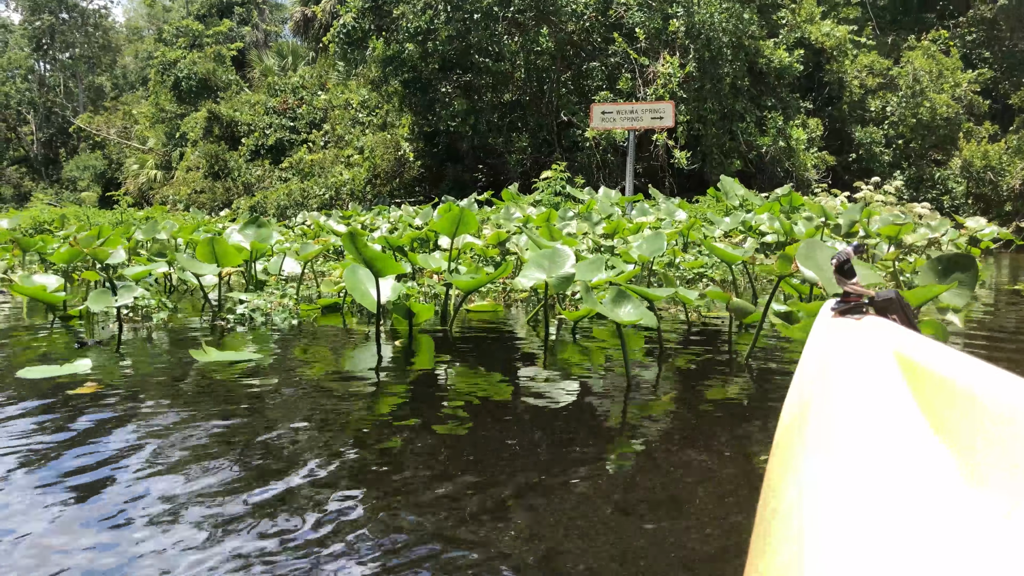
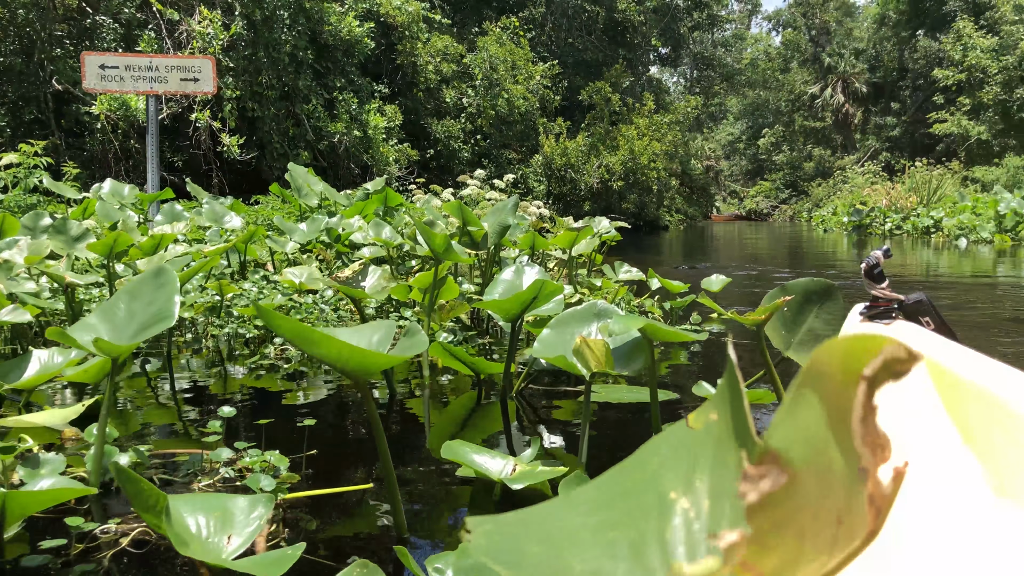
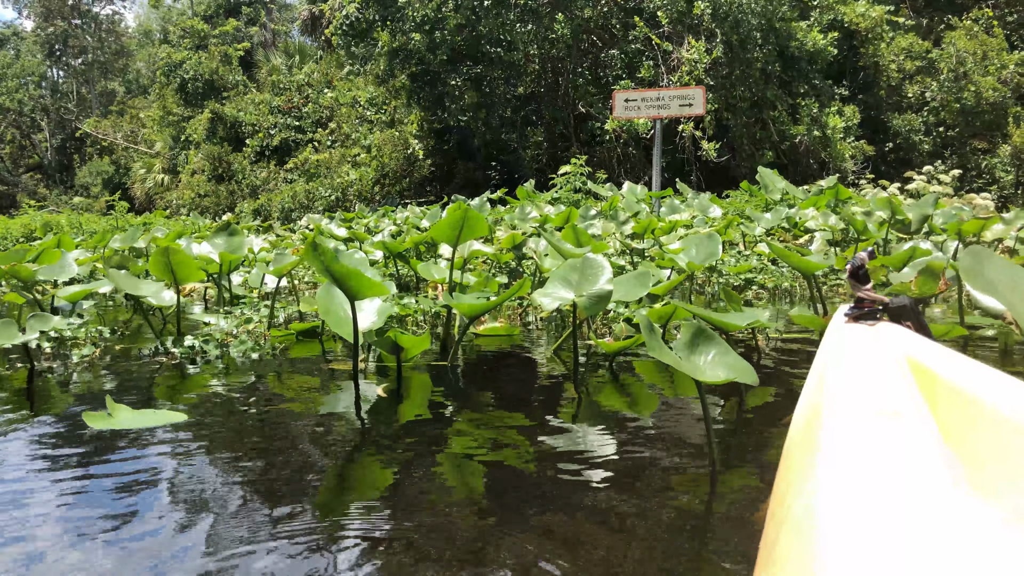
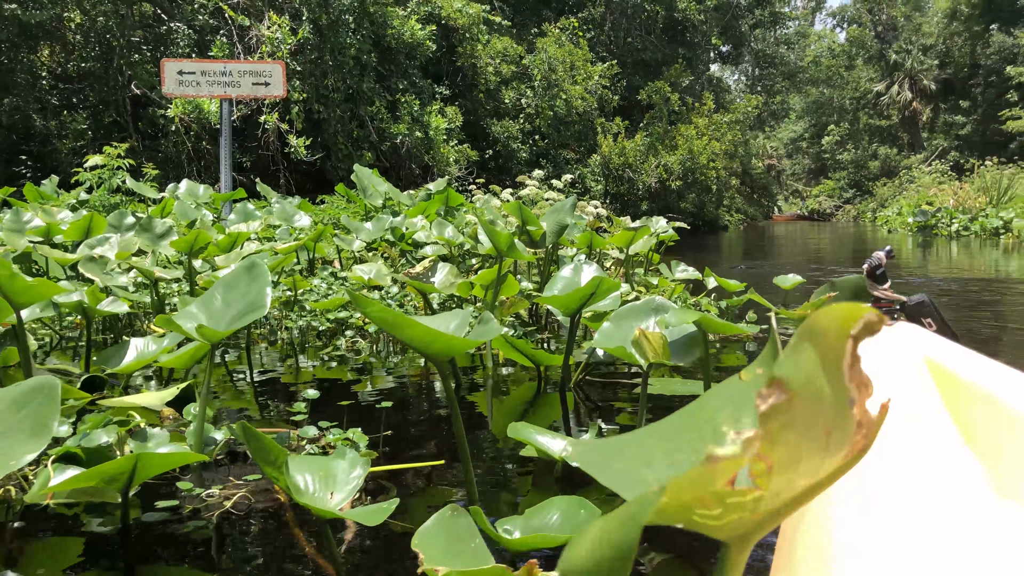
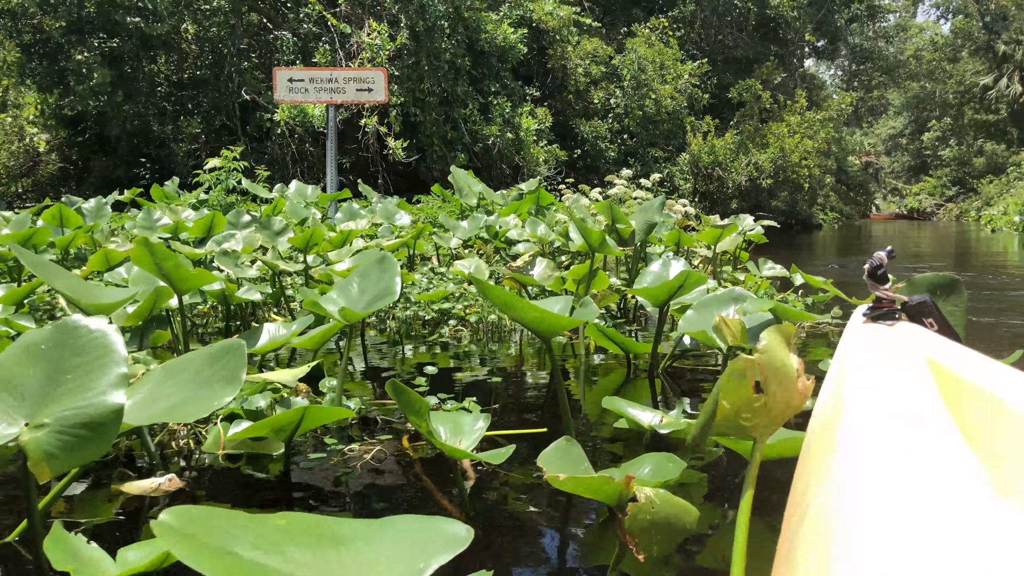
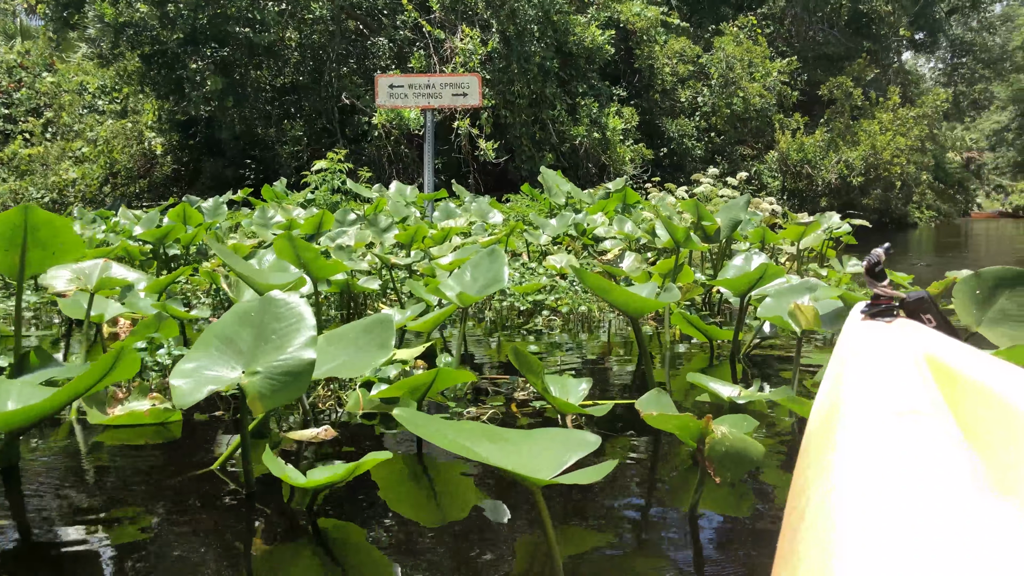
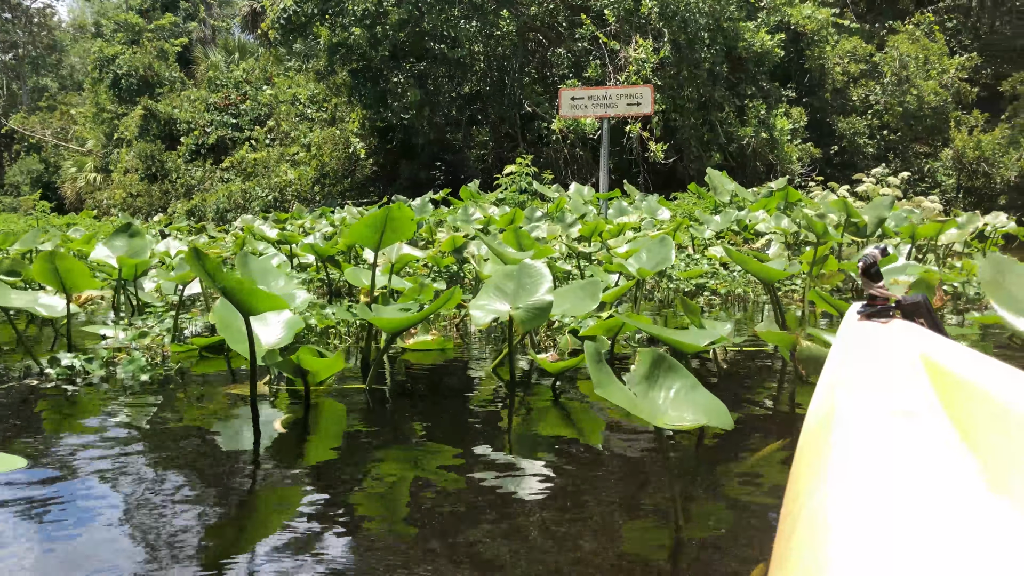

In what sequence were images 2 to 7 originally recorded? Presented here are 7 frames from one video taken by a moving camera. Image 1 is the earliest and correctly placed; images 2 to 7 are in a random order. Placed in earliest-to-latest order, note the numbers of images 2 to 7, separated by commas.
3, 7, 6, 5, 4, 2
